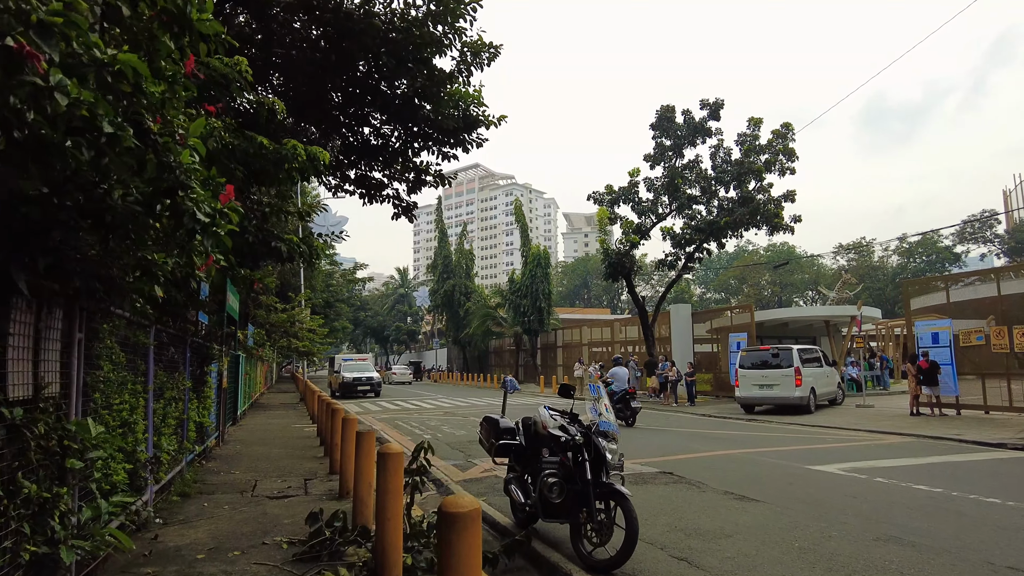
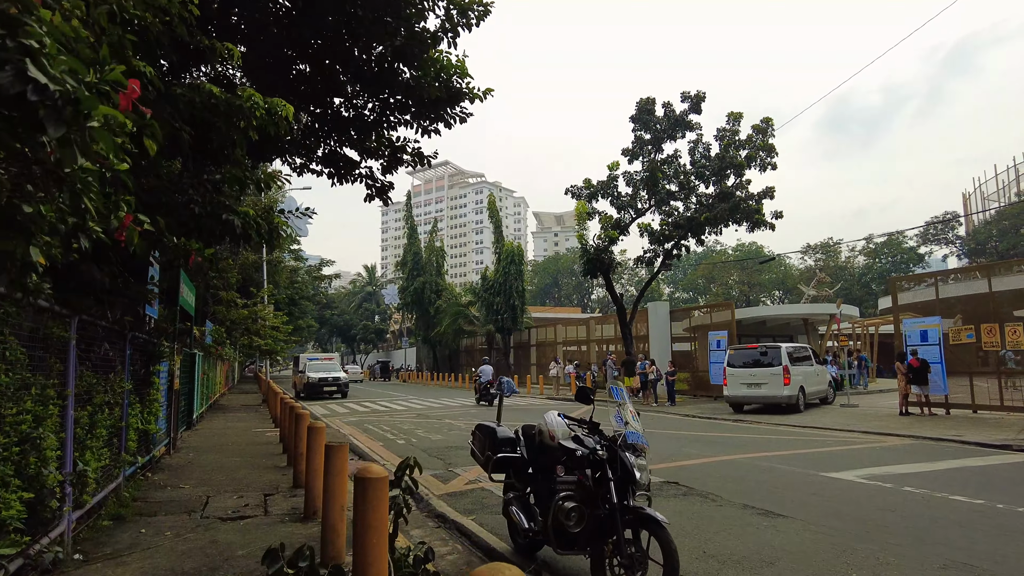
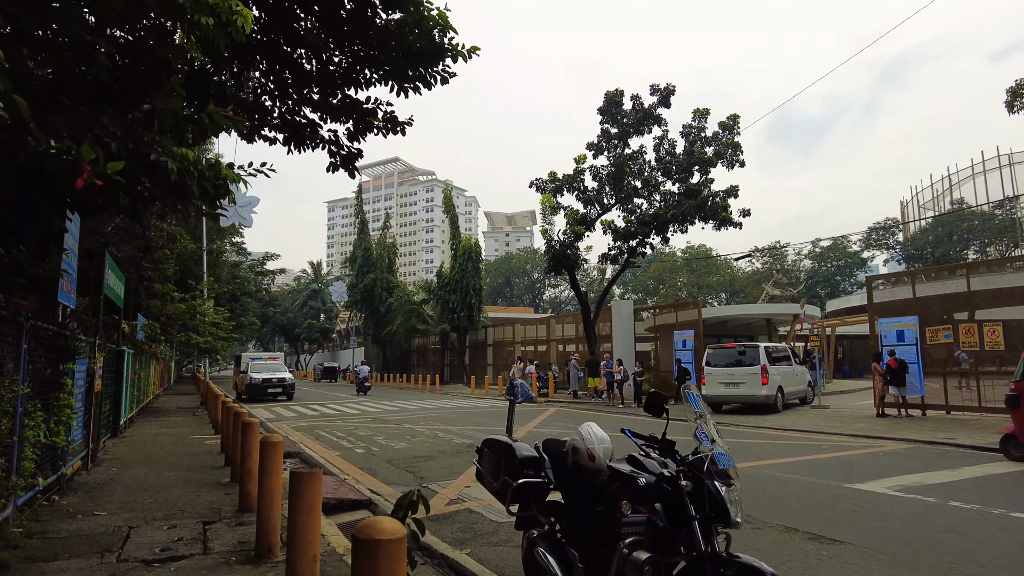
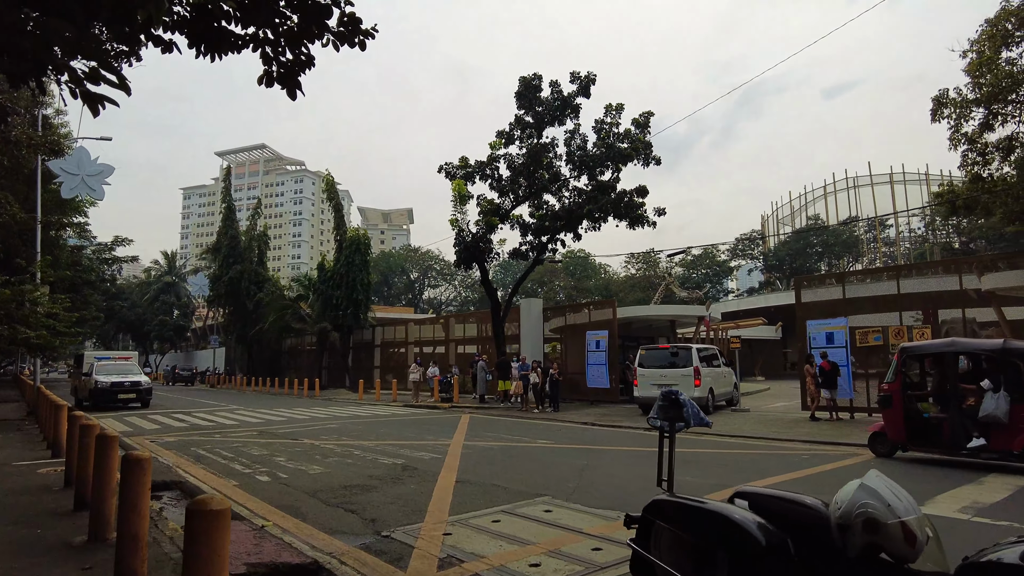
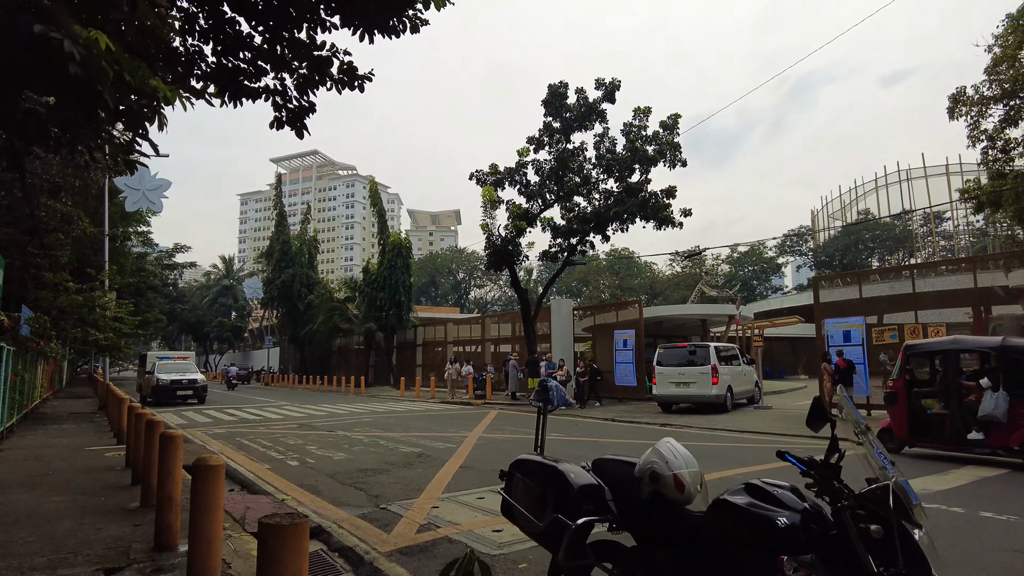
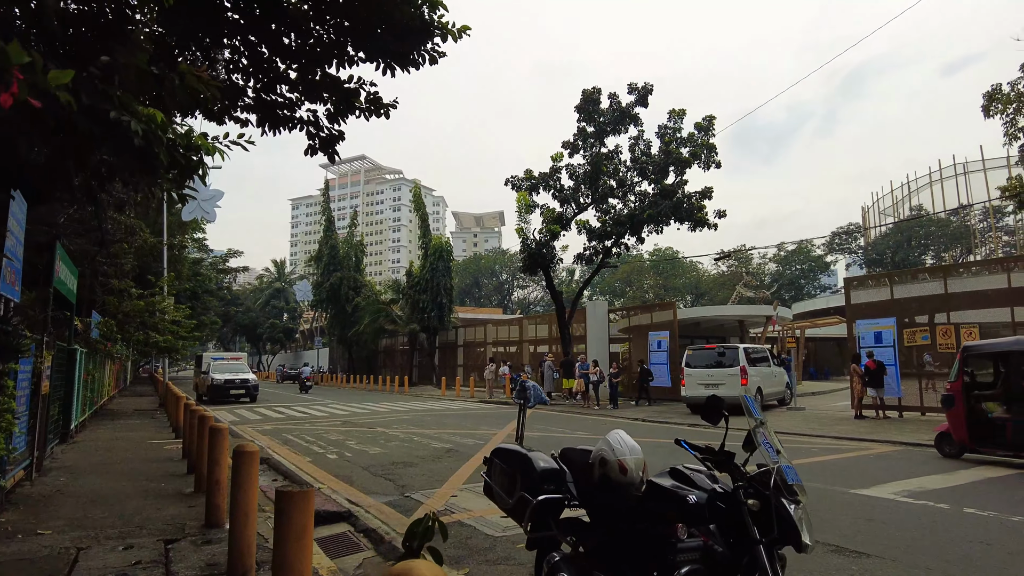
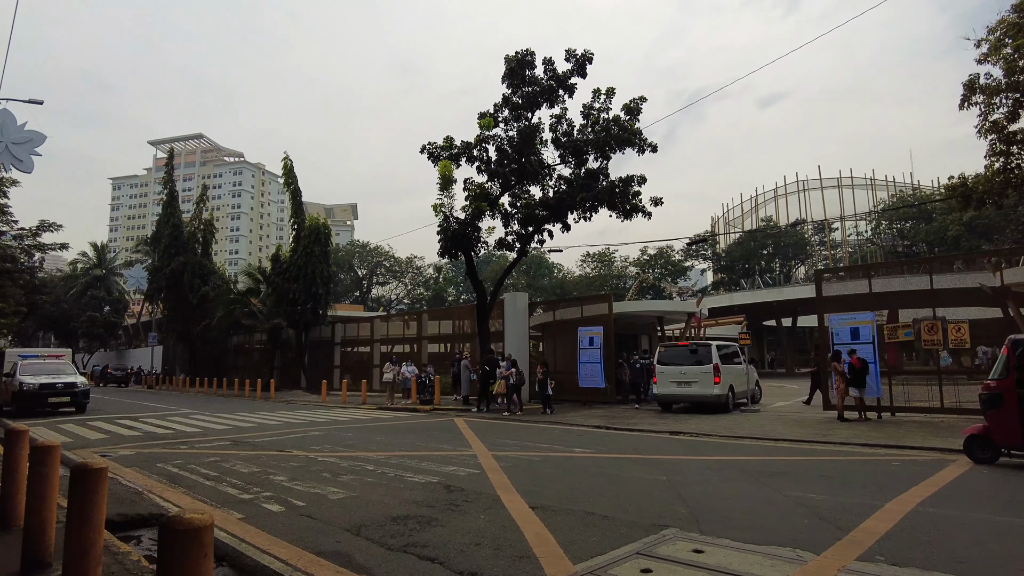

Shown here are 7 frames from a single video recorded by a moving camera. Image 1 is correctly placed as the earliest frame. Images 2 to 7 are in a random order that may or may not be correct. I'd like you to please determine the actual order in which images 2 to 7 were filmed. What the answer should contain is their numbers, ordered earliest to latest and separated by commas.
2, 3, 6, 5, 4, 7
